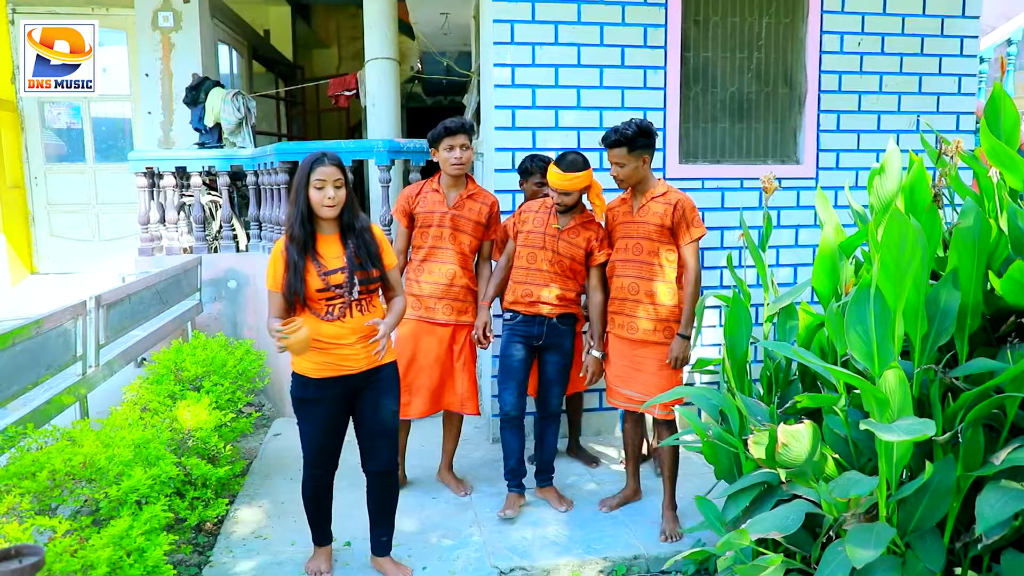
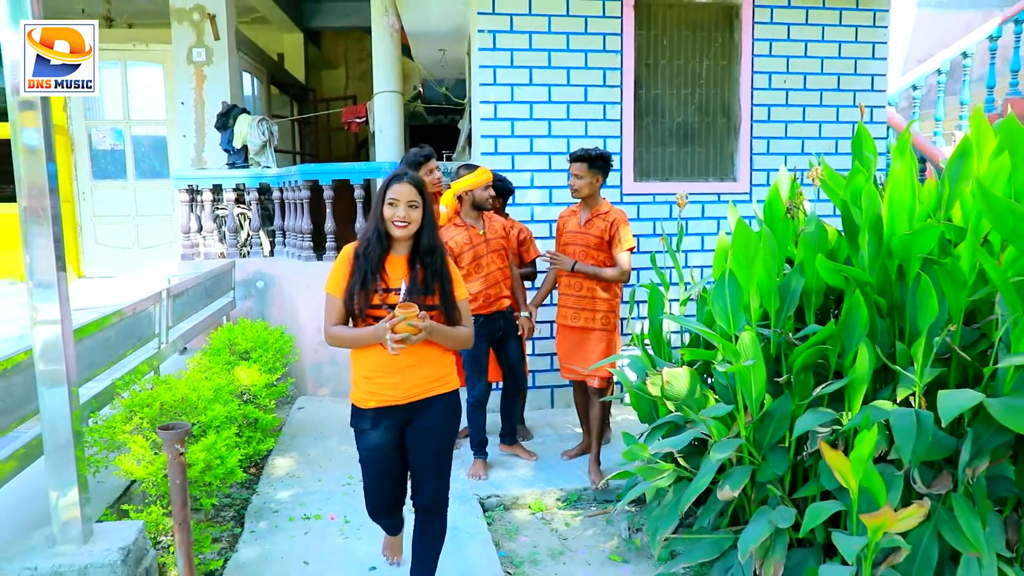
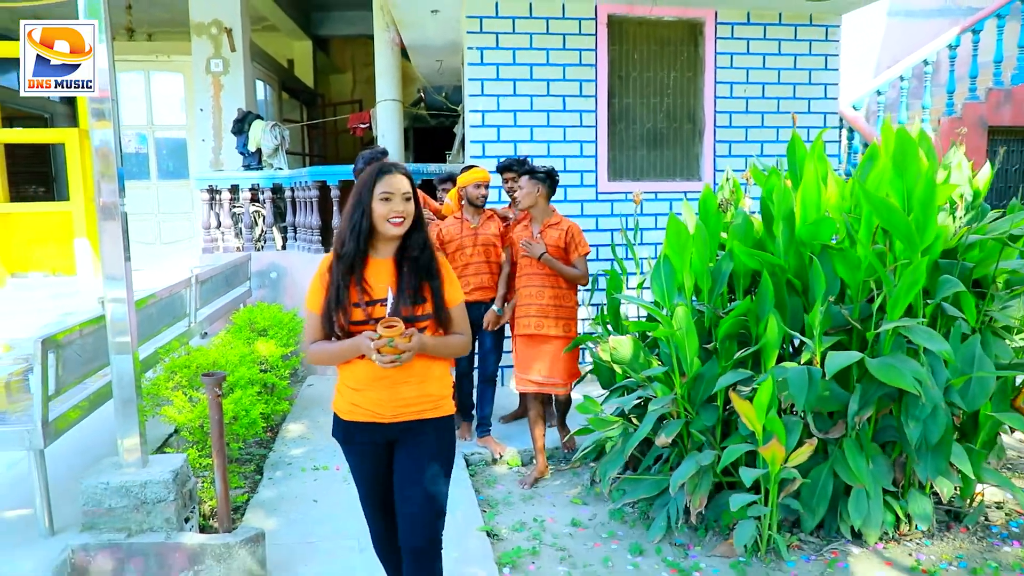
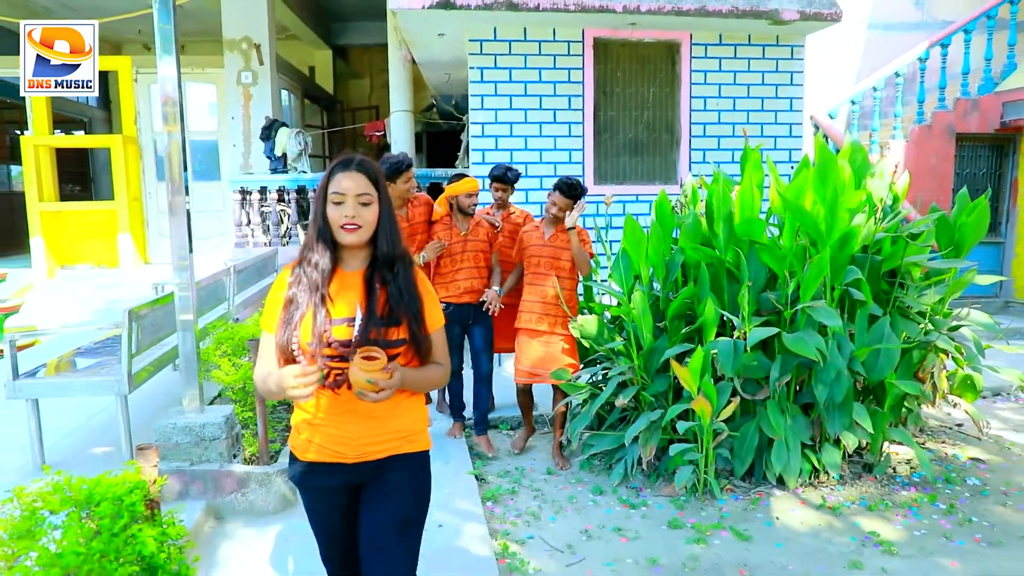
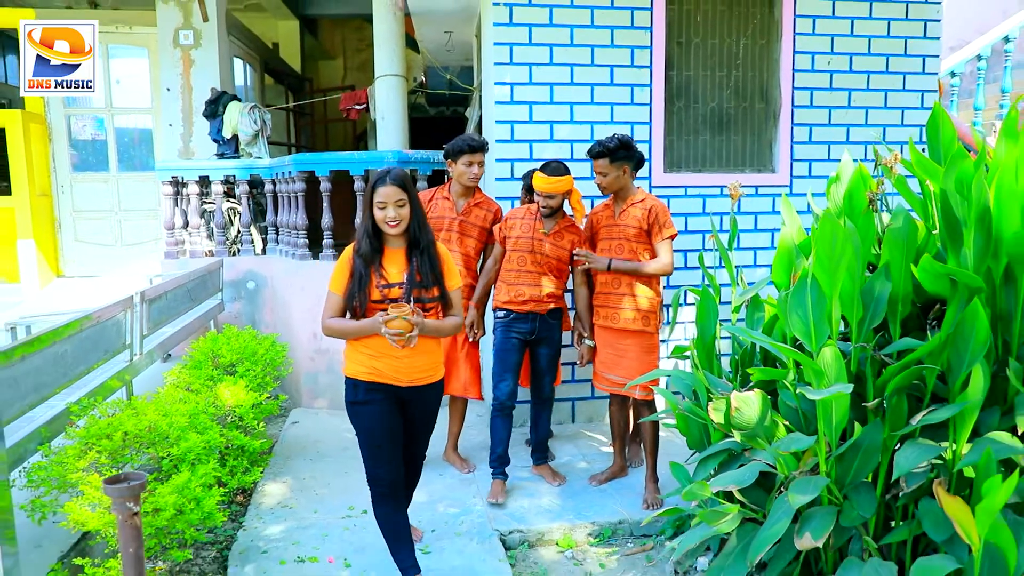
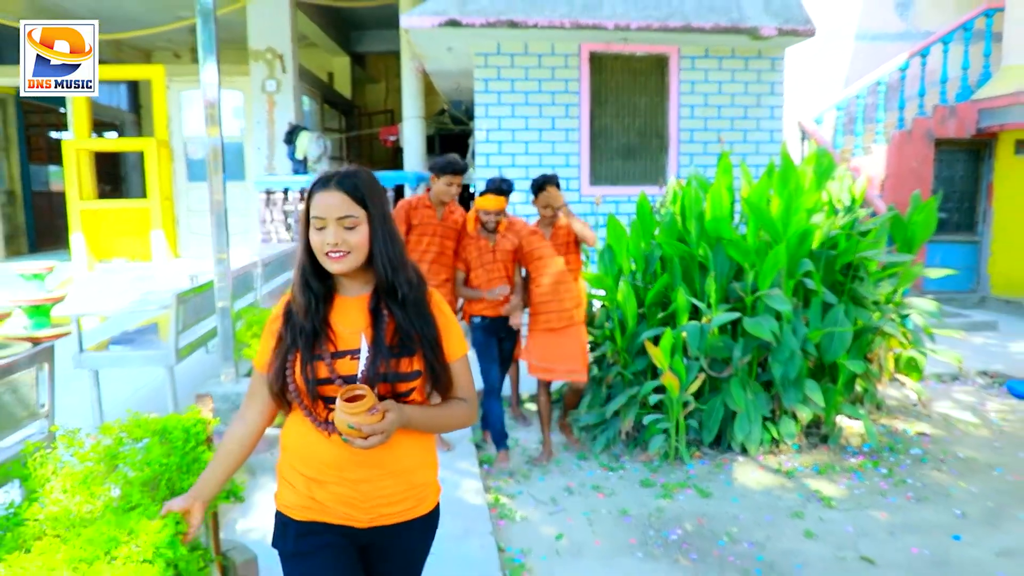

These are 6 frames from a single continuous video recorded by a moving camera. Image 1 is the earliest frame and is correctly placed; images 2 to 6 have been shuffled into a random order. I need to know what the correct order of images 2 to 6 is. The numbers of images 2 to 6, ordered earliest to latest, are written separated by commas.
5, 2, 3, 4, 6
